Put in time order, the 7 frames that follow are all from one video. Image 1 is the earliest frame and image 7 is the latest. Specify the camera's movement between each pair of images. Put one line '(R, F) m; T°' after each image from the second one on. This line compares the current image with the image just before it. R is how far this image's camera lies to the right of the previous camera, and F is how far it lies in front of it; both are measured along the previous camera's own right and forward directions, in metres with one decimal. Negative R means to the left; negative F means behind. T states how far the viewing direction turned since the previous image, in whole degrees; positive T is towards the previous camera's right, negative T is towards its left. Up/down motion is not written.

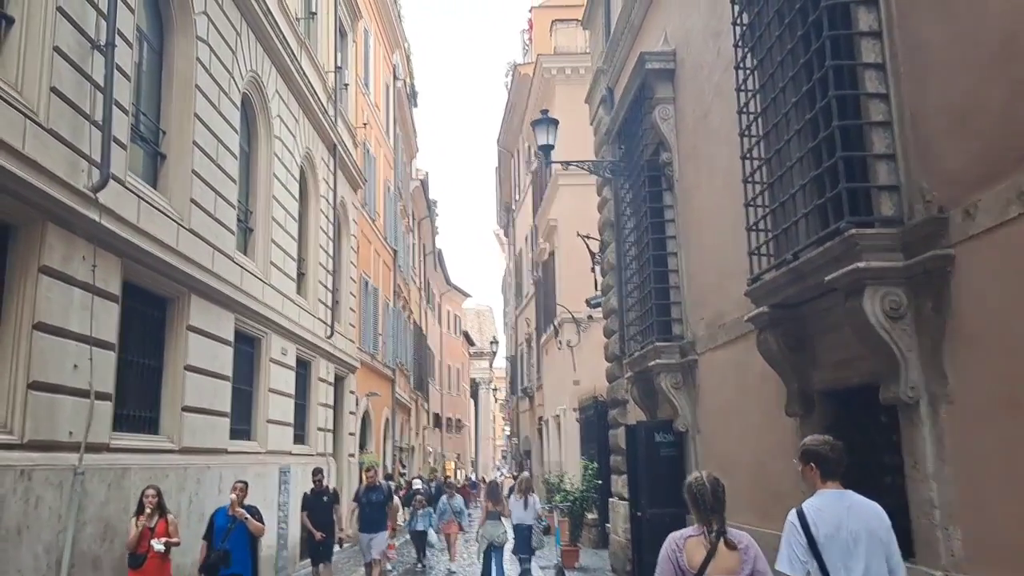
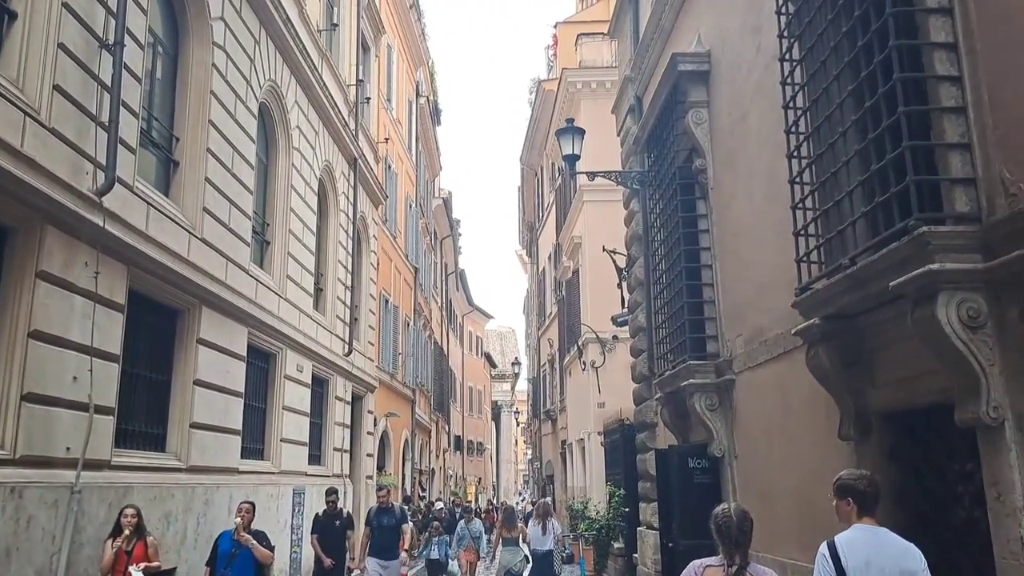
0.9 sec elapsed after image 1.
(0.0, +0.5) m; -1°
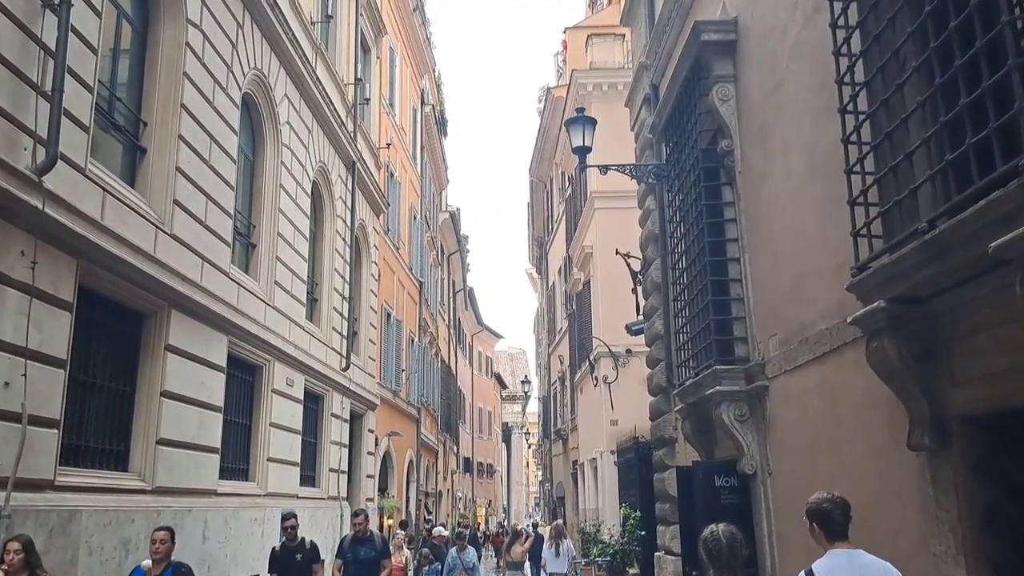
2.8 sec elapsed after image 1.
(+0.1, +0.9) m; -1°
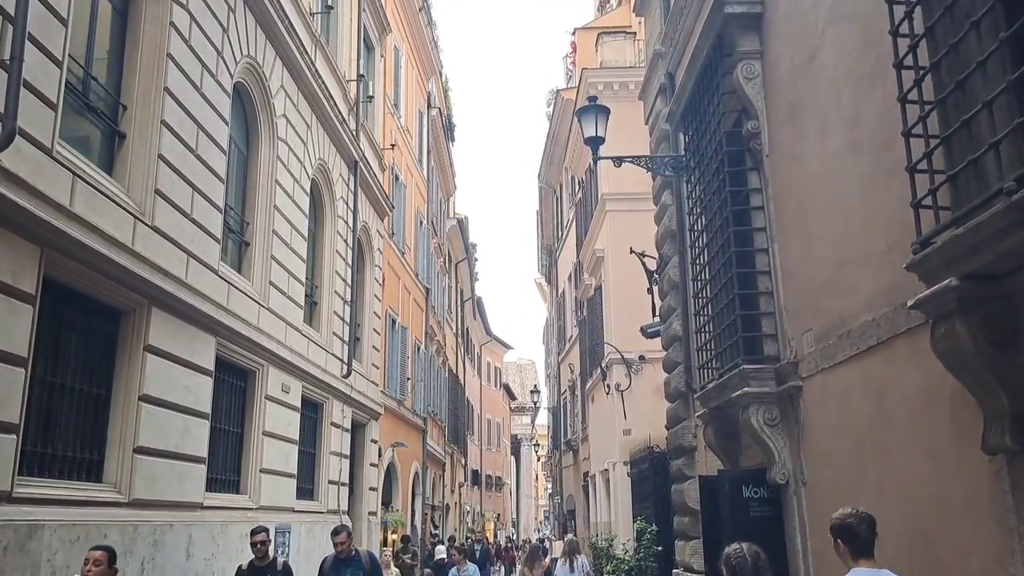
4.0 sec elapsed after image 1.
(0.0, +0.6) m; -1°
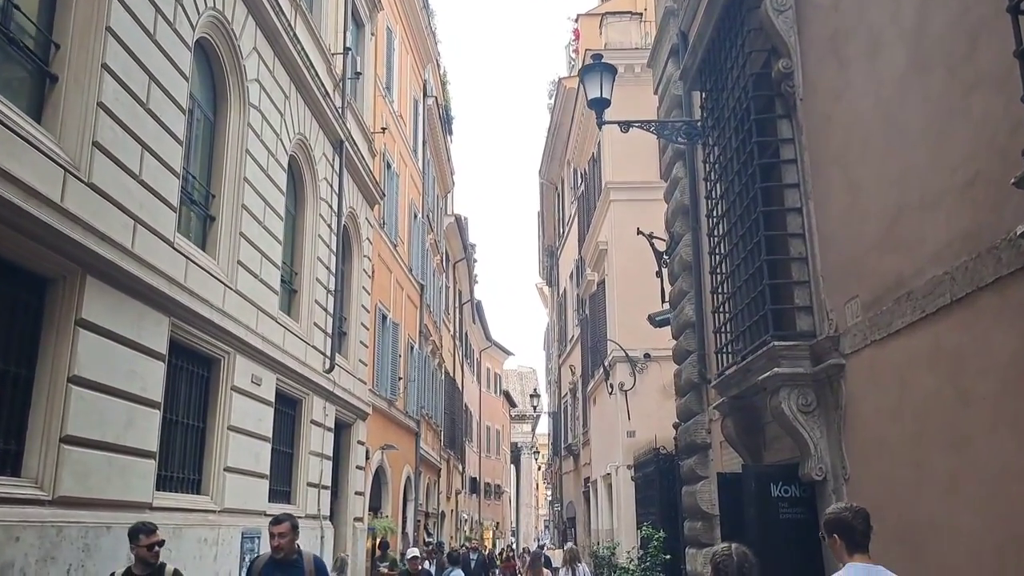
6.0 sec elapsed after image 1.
(+0.1, +1.0) m; 0°
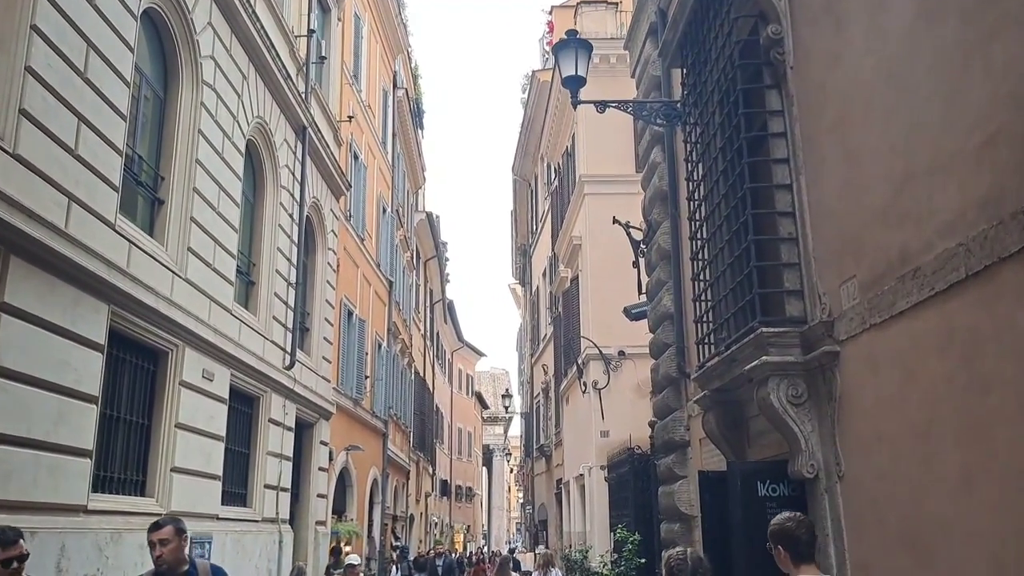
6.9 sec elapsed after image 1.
(0.0, +0.5) m; +2°
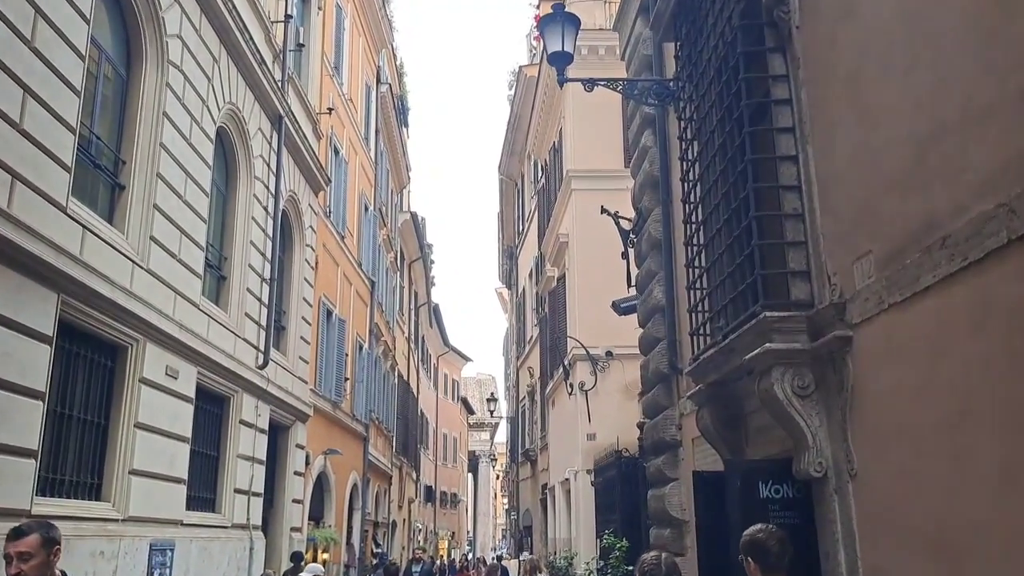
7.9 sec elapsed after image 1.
(0.0, +0.5) m; +1°
